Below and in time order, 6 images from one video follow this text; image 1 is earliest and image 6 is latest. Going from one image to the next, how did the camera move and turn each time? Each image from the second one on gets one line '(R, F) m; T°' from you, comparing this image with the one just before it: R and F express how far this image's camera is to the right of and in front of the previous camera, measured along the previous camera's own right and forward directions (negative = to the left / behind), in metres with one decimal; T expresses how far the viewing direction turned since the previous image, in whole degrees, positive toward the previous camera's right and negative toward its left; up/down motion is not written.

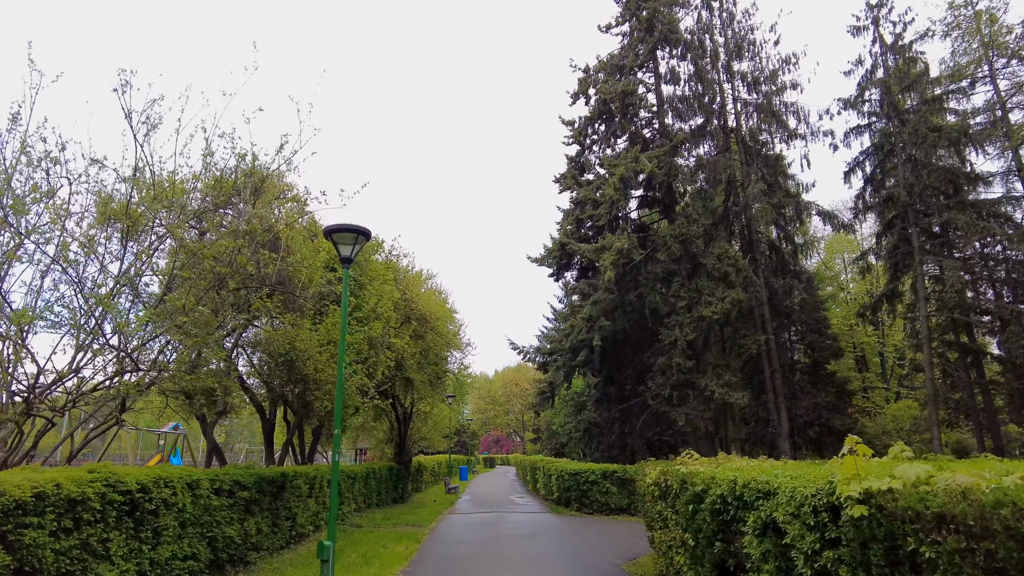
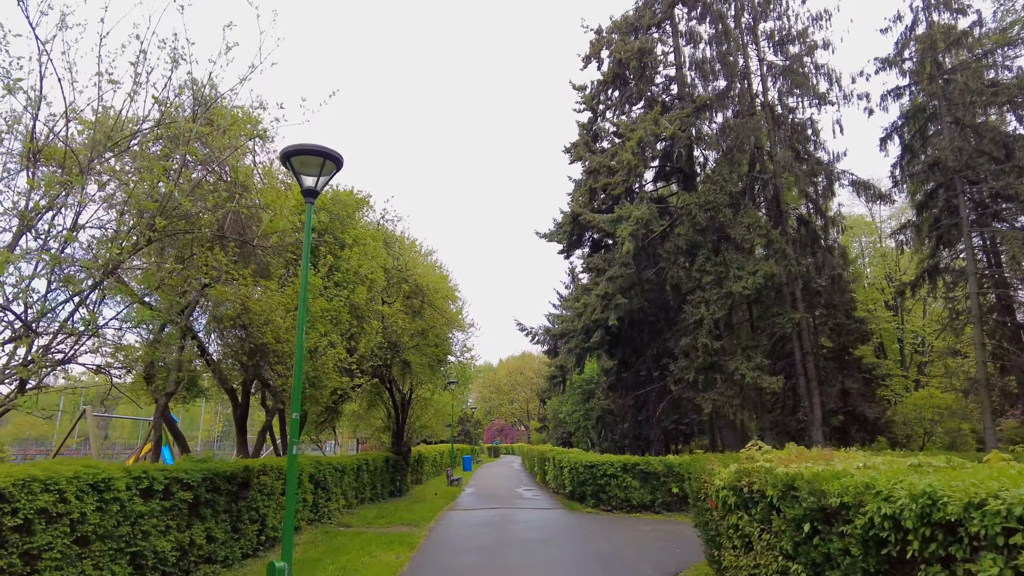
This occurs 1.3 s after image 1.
(-0.1, +1.9) m; 0°
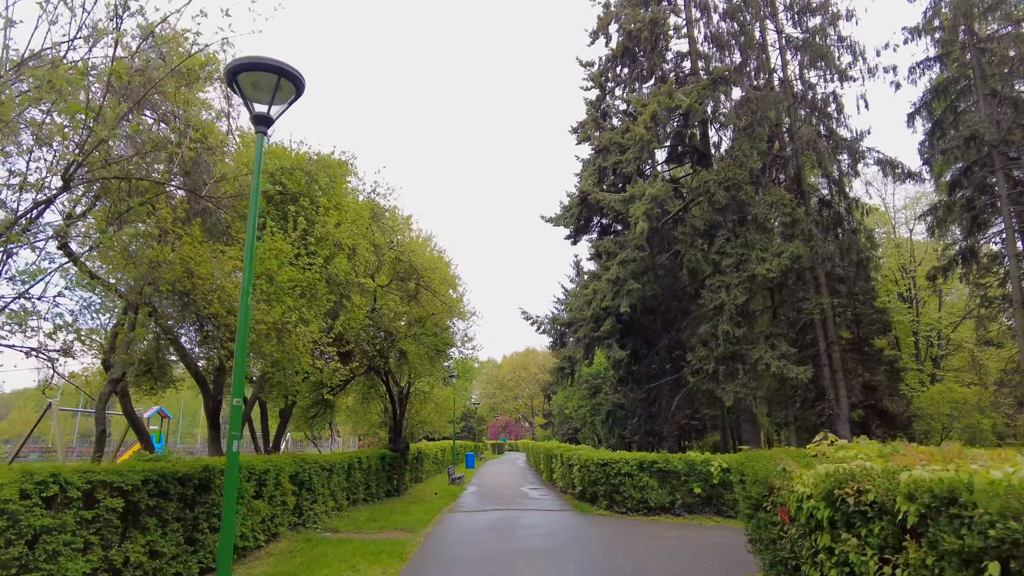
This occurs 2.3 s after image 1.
(0.0, +1.3) m; 0°
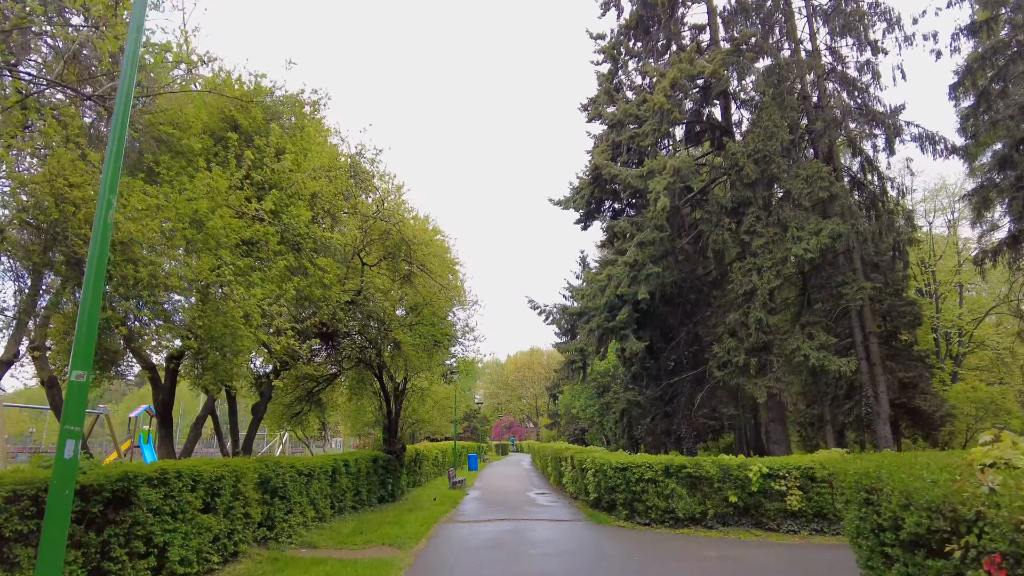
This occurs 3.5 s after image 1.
(0.0, +1.7) m; 0°
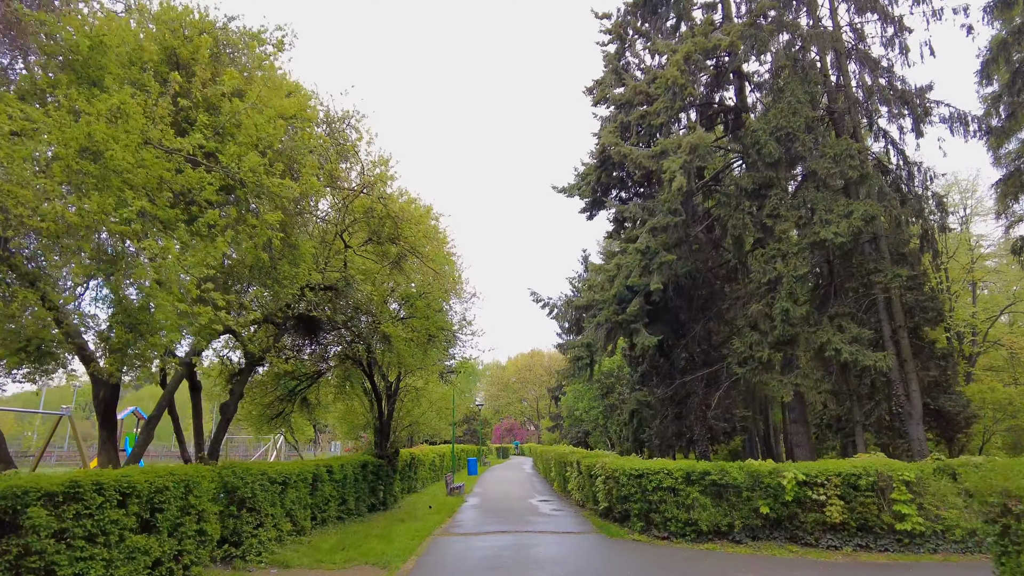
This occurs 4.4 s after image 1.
(0.0, +1.3) m; 0°
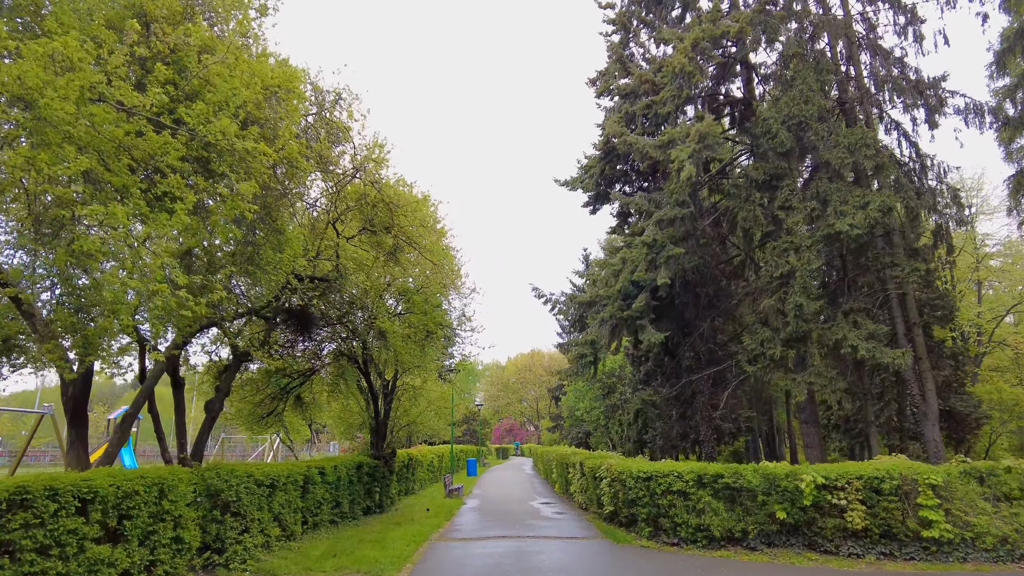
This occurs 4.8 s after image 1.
(0.0, +0.5) m; 0°
